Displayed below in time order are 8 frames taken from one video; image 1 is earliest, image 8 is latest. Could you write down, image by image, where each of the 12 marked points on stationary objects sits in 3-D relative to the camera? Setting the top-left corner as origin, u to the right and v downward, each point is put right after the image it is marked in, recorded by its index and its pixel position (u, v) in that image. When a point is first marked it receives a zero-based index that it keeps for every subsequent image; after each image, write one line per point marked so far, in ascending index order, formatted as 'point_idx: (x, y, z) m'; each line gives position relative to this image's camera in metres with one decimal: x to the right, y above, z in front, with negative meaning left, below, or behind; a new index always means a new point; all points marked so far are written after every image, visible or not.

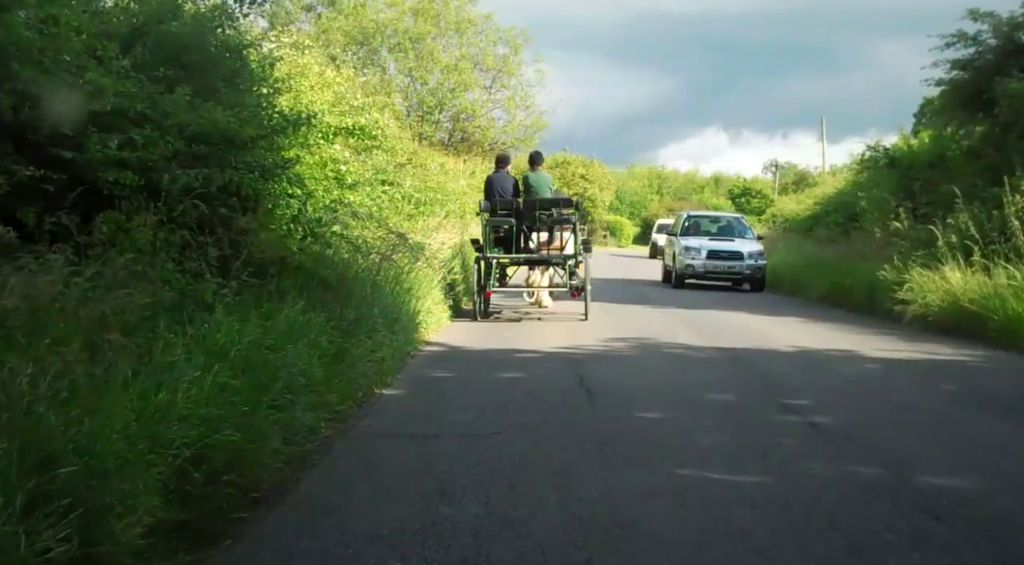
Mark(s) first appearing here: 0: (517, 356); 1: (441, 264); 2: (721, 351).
0: (+0.1, -0.9, +13.3) m
1: (-1.3, +0.3, +18.9) m
2: (+2.7, -0.9, +13.7) m
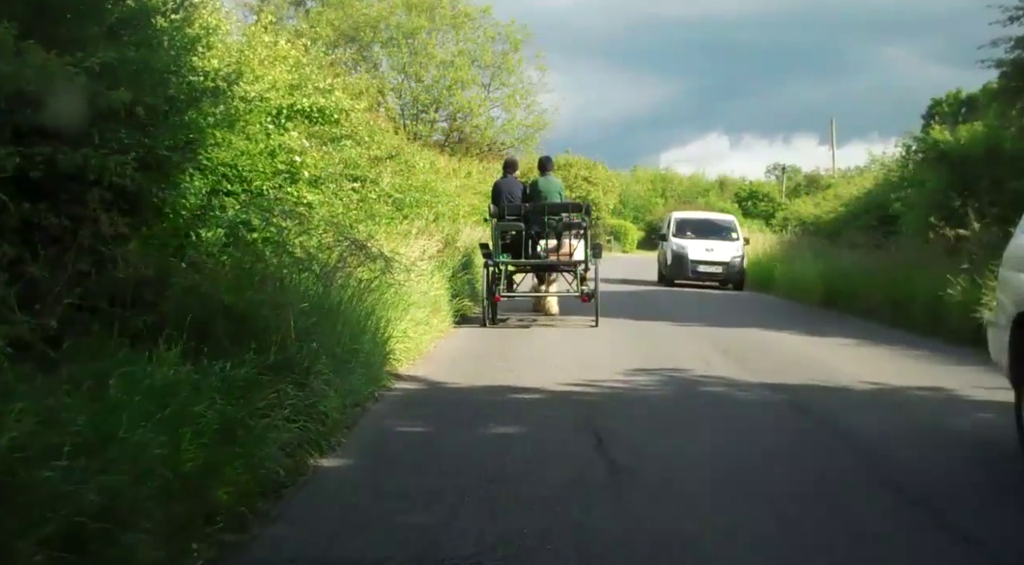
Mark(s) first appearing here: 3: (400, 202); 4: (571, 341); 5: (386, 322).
0: (0.0, -1.1, +10.3) m
1: (-1.3, +0.1, +15.9) m
2: (+2.6, -1.1, +10.7) m
3: (-2.0, +1.5, +19.4) m
4: (+0.8, -0.8, +15.8) m
5: (-1.5, -0.4, +11.6) m
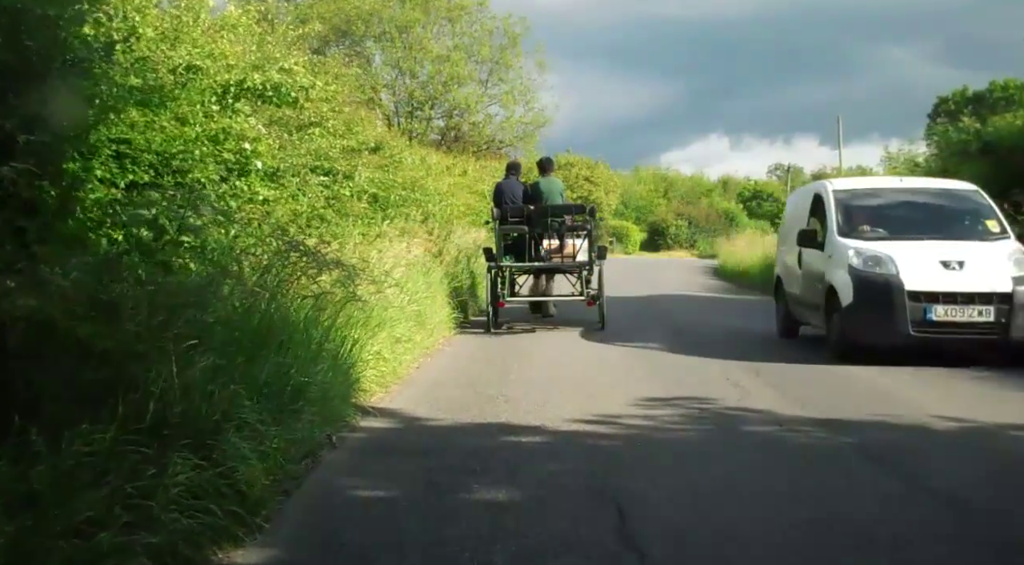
0: (-0.1, -1.2, +8.2) m
1: (-1.4, 0.0, +13.8) m
2: (+2.6, -1.1, +8.6) m
3: (-2.1, +1.3, +17.3) m
4: (+0.8, -0.9, +13.7) m
5: (-1.5, -0.6, +9.5) m
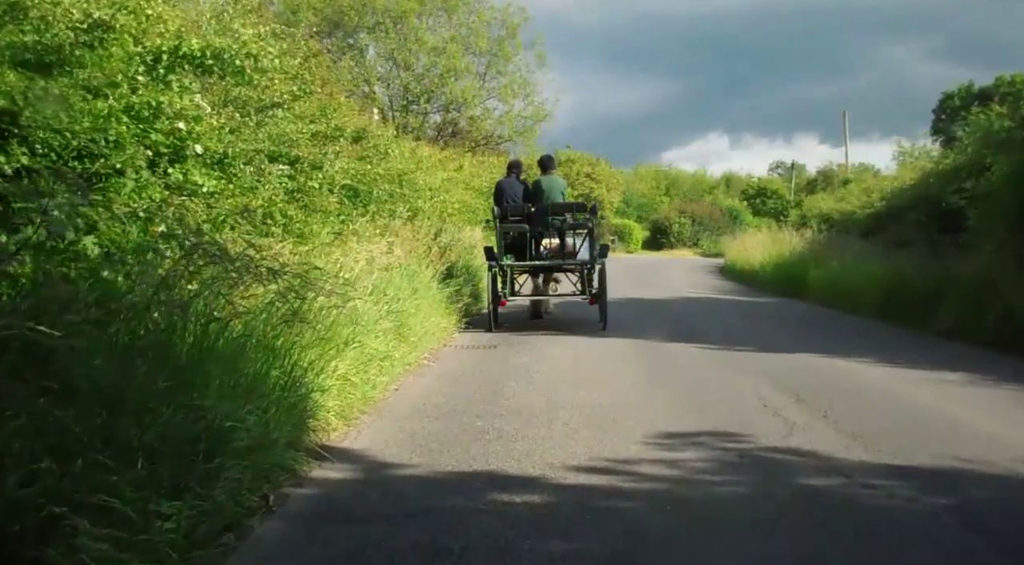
0: (-0.1, -1.3, +6.4) m
1: (-1.4, -0.1, +12.0) m
2: (+2.5, -1.2, +6.8) m
3: (-2.1, +1.3, +15.5) m
4: (+0.7, -1.0, +11.8) m
5: (-1.6, -0.6, +7.6) m
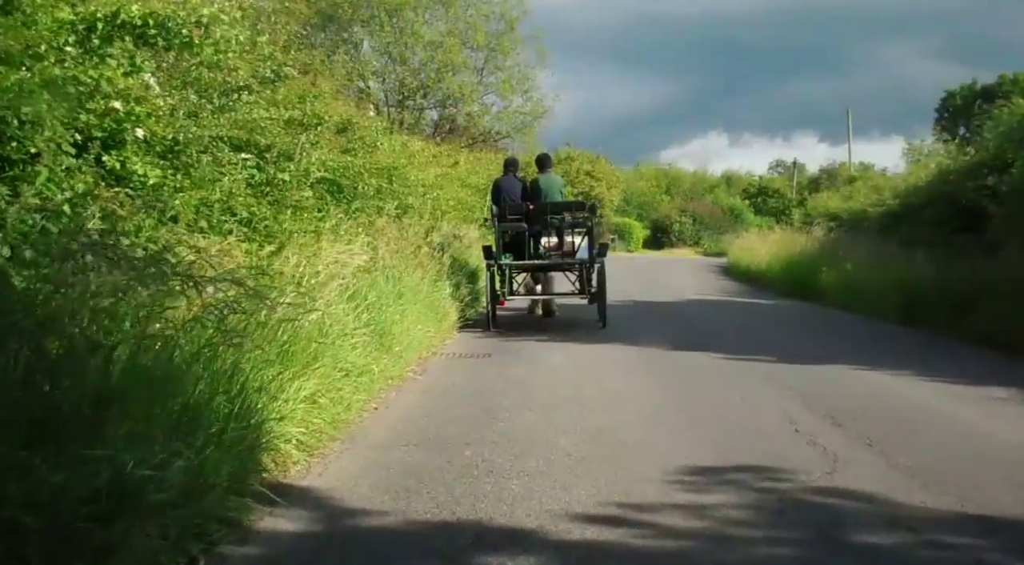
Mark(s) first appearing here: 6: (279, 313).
0: (-0.1, -1.3, +5.1) m
1: (-1.5, -0.1, +10.8) m
2: (+2.5, -1.3, +5.5) m
3: (-2.2, +1.2, +14.2) m
4: (+0.7, -1.0, +10.6) m
5: (-1.6, -0.7, +6.4) m
6: (-1.7, -0.2, +7.9) m
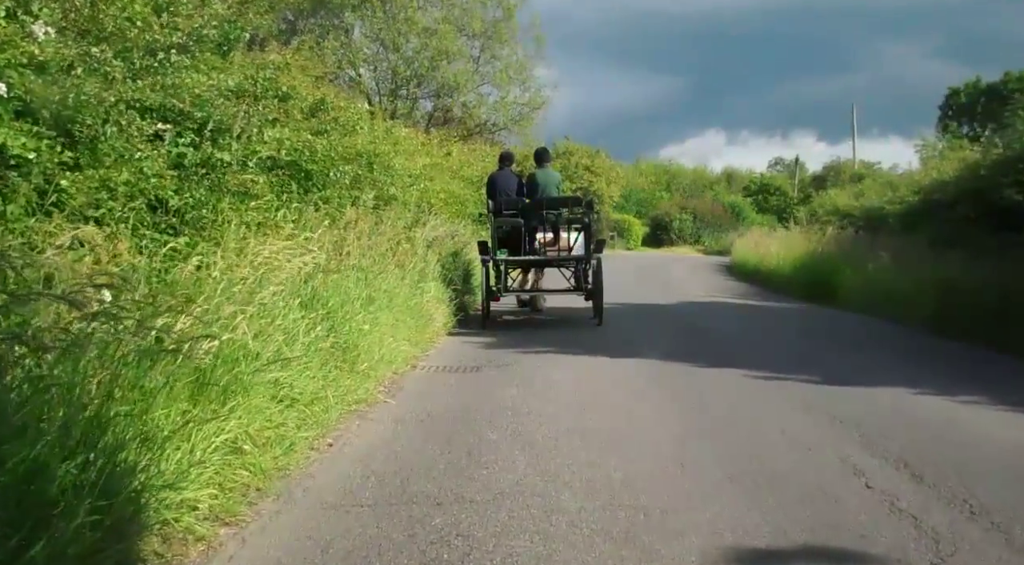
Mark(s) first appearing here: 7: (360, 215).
0: (-0.2, -1.4, +3.3) m
1: (-1.5, -0.2, +8.9) m
2: (+2.4, -1.4, +3.6) m
3: (-2.3, +1.2, +12.3) m
4: (+0.6, -1.1, +8.7) m
5: (-1.7, -0.7, +4.5) m
6: (-1.8, -0.3, +6.0) m
7: (-1.8, +0.8, +12.9) m
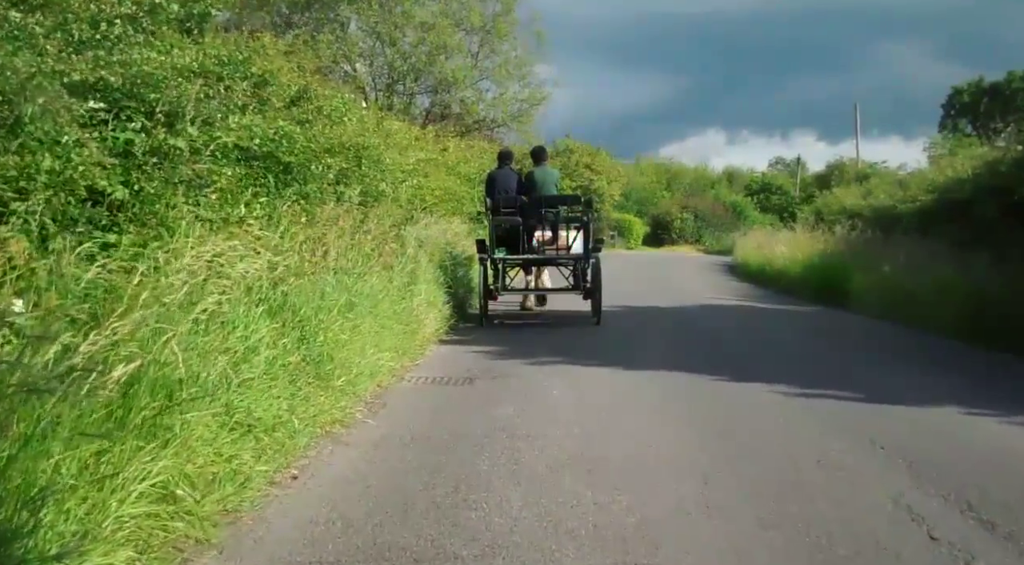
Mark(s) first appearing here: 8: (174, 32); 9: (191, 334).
0: (-0.3, -1.4, +2.2) m
1: (-1.6, -0.2, +7.8) m
2: (+2.4, -1.4, +2.6) m
3: (-2.3, +1.2, +11.3) m
4: (+0.6, -1.1, +7.6) m
5: (-1.7, -0.8, +3.4) m
6: (-1.8, -0.3, +4.9) m
7: (-1.9, +0.8, +11.9) m
8: (-2.9, +2.7, +10.7) m
9: (-1.7, -0.3, +6.0) m
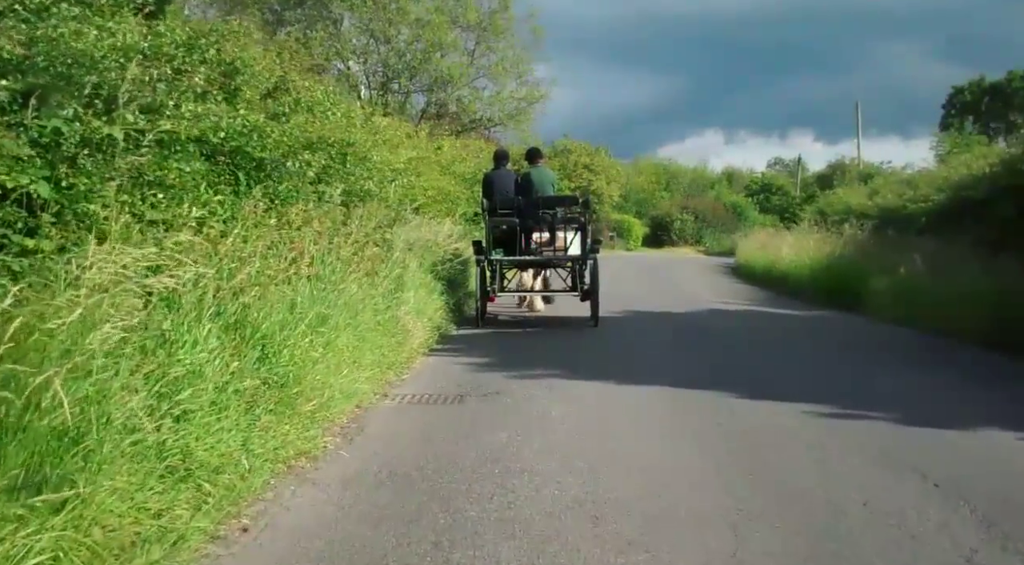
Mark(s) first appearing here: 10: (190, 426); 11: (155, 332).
0: (-0.3, -1.5, +1.2) m
1: (-1.6, -0.3, +6.8) m
2: (+2.3, -1.5, +1.5) m
3: (-2.3, +1.1, +10.2) m
4: (+0.5, -1.2, +6.6) m
5: (-1.7, -0.8, +2.4) m
6: (-1.8, -0.4, +3.9) m
7: (-1.9, +0.7, +10.8) m
8: (-3.0, +2.6, +9.7) m
9: (-1.7, -0.3, +4.9) m
10: (-1.5, -0.7, +5.2) m
11: (-1.7, -0.2, +5.6) m
